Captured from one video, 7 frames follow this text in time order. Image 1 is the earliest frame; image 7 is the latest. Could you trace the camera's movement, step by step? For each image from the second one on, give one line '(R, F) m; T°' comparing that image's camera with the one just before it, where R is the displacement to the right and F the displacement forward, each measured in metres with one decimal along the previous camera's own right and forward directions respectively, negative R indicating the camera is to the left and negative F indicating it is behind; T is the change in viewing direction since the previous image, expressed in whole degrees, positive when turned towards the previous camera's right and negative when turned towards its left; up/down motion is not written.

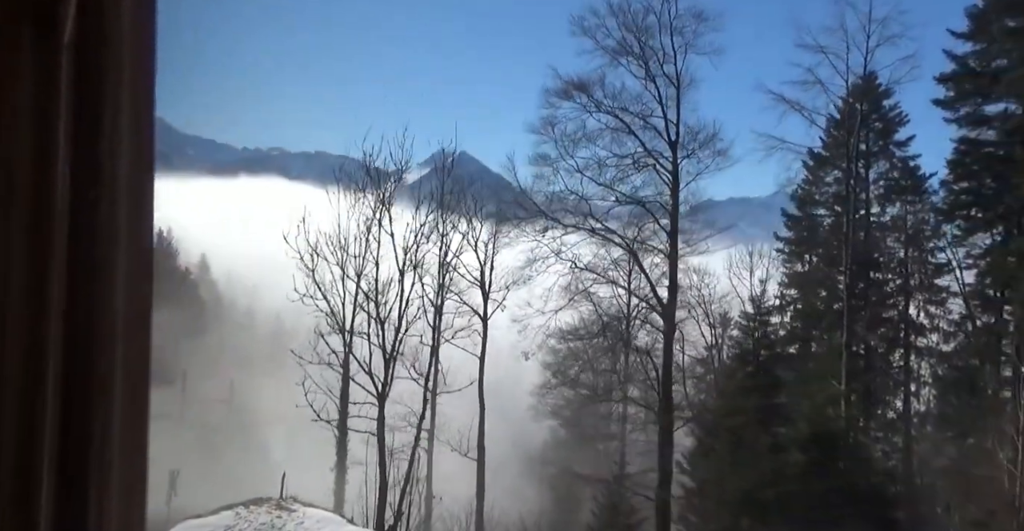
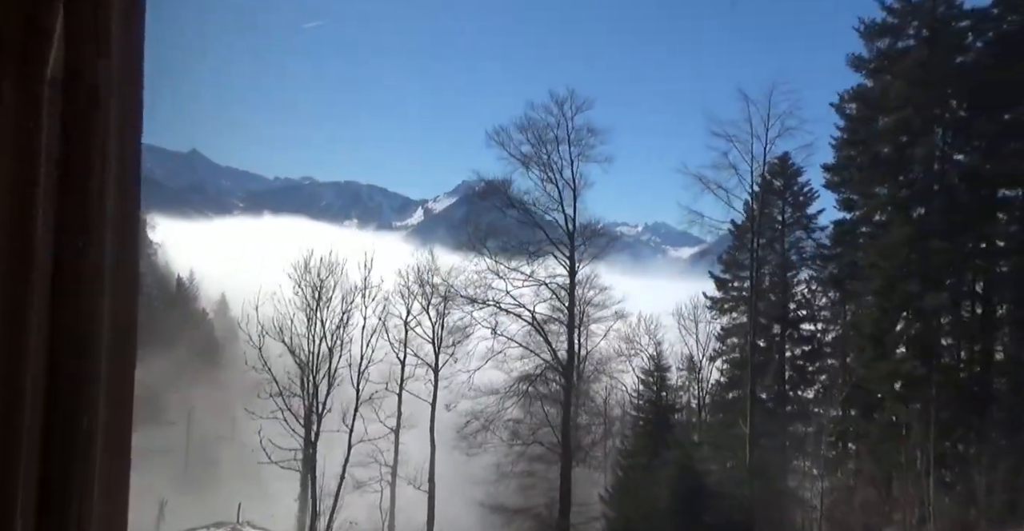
(+1.4, -2.1) m; -2°
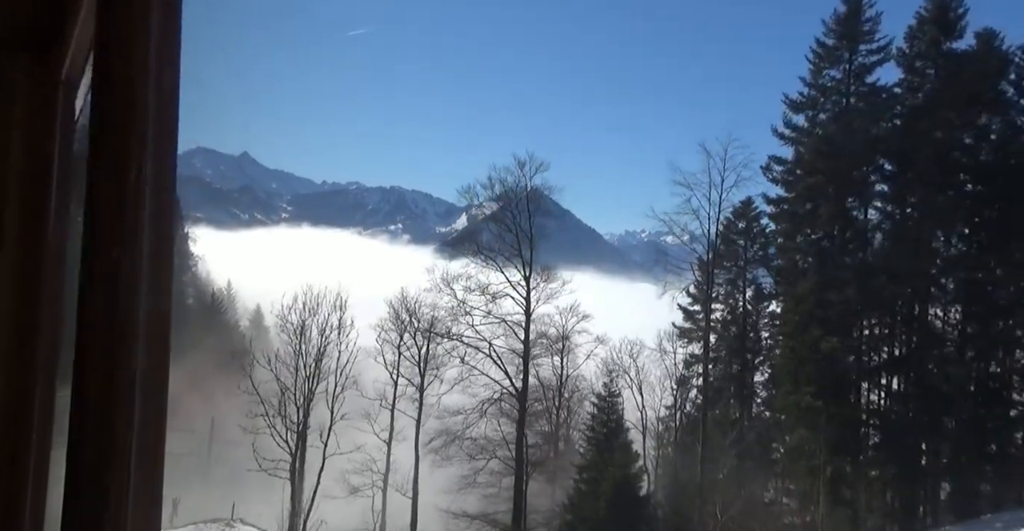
(+1.3, -1.7) m; -3°
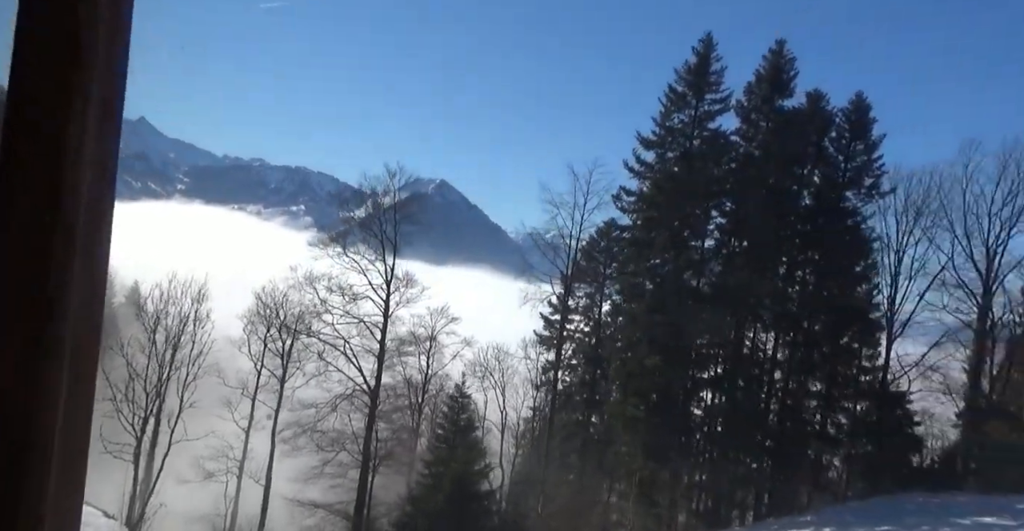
(+0.7, -0.9) m; +7°
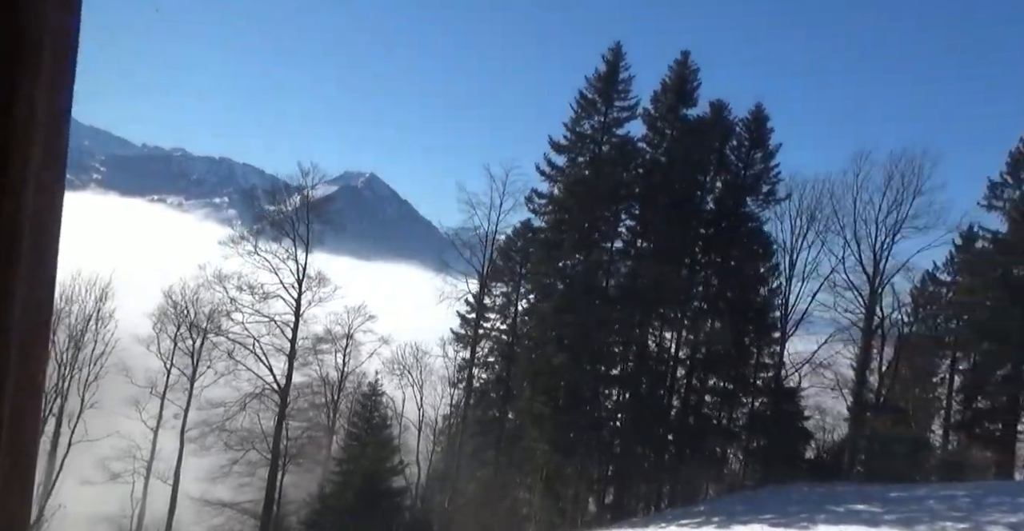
(+0.3, -0.3) m; +5°
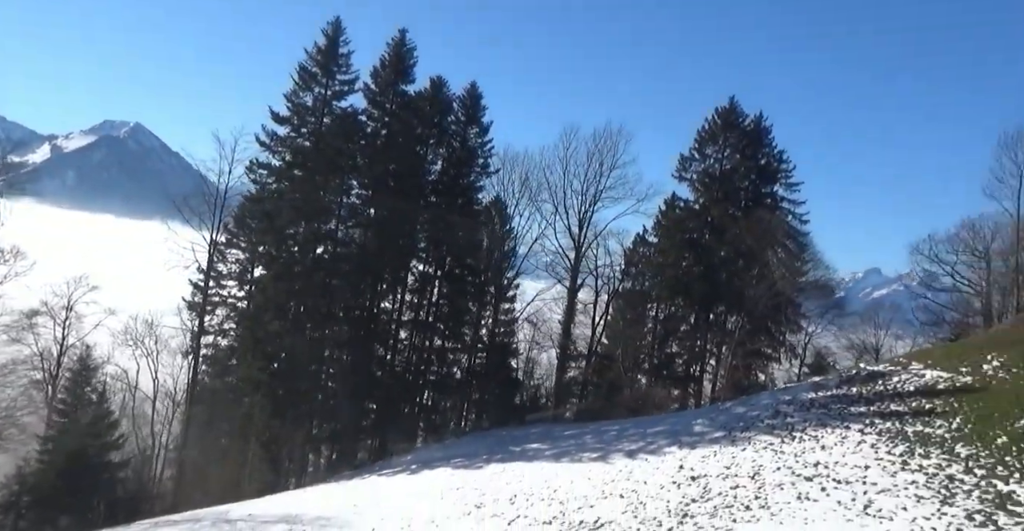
(+1.3, -1.1) m; +15°
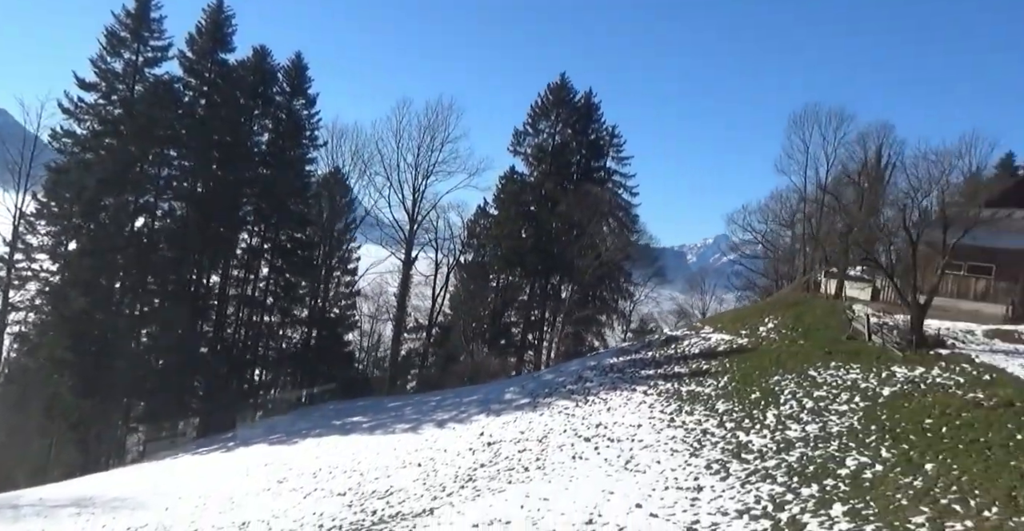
(+0.8, -0.4) m; +10°
